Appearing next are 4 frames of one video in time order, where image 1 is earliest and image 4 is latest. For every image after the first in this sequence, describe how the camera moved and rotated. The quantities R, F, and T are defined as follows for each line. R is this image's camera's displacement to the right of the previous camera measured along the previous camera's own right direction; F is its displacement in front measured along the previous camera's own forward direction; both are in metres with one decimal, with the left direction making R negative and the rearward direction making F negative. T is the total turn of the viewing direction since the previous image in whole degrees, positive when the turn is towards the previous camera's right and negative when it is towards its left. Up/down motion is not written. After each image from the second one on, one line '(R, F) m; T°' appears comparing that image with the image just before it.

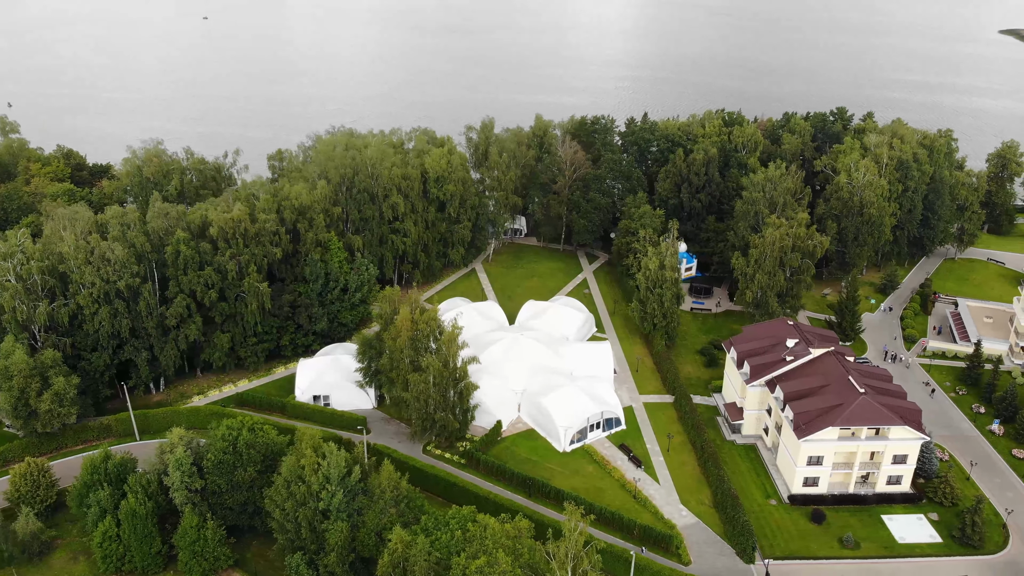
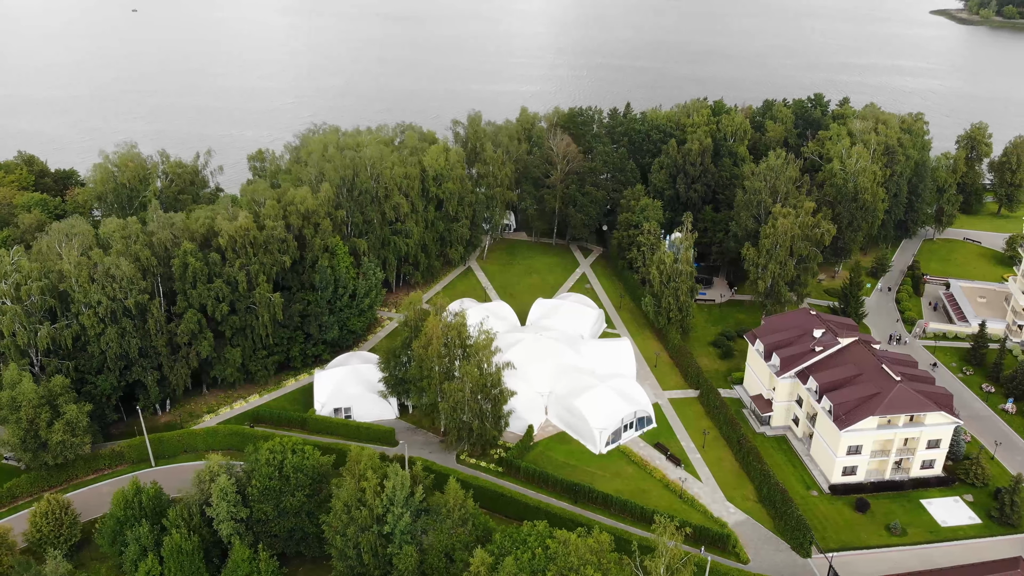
(-6.8, +1.8) m; +5°
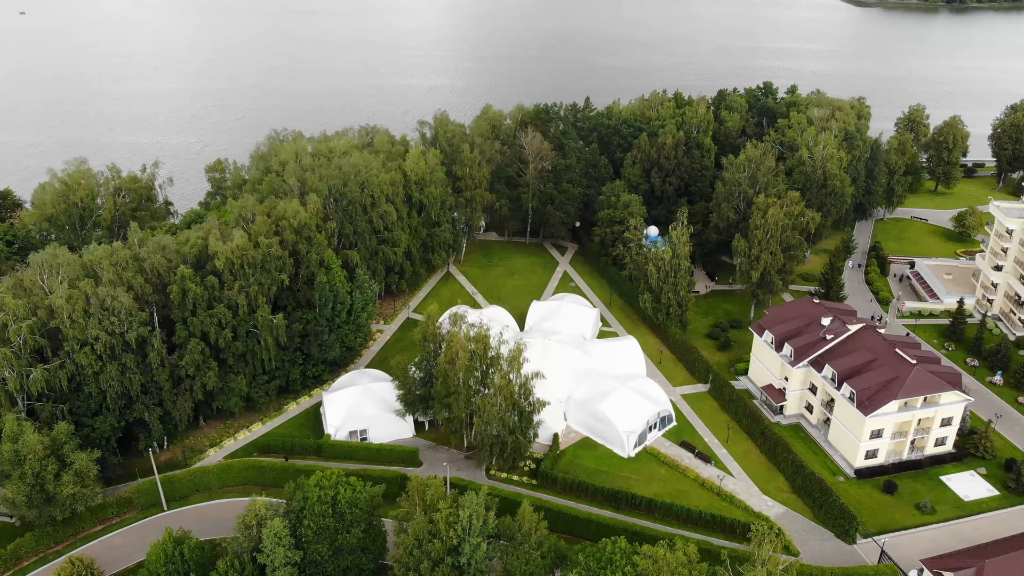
(-8.1, +2.0) m; +7°
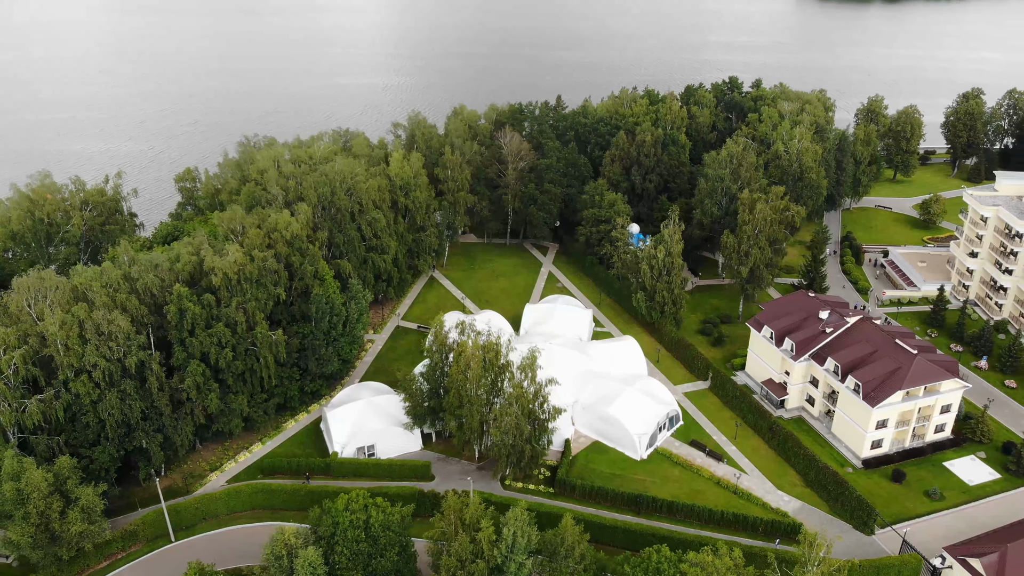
(-4.6, +1.1) m; +4°
